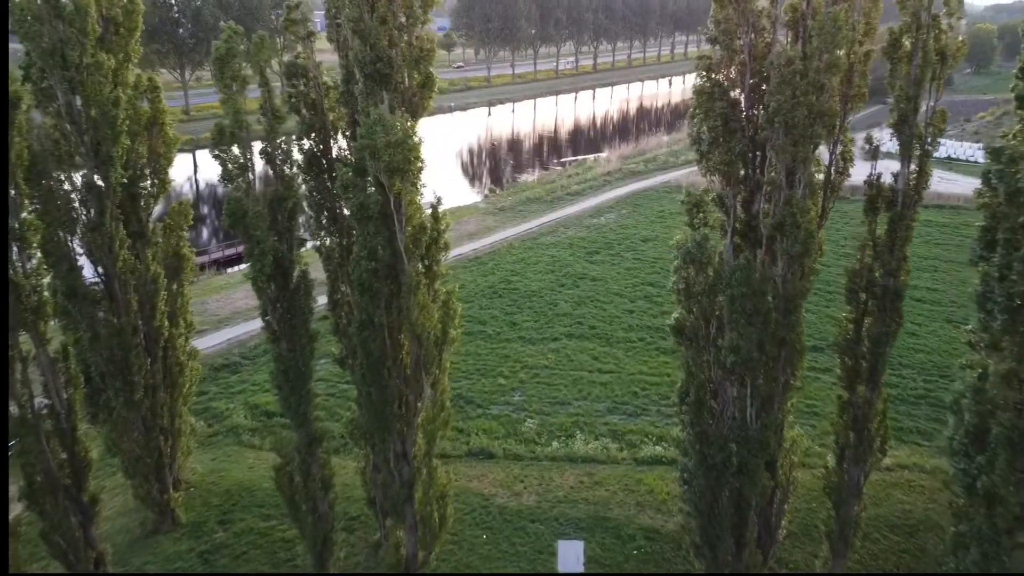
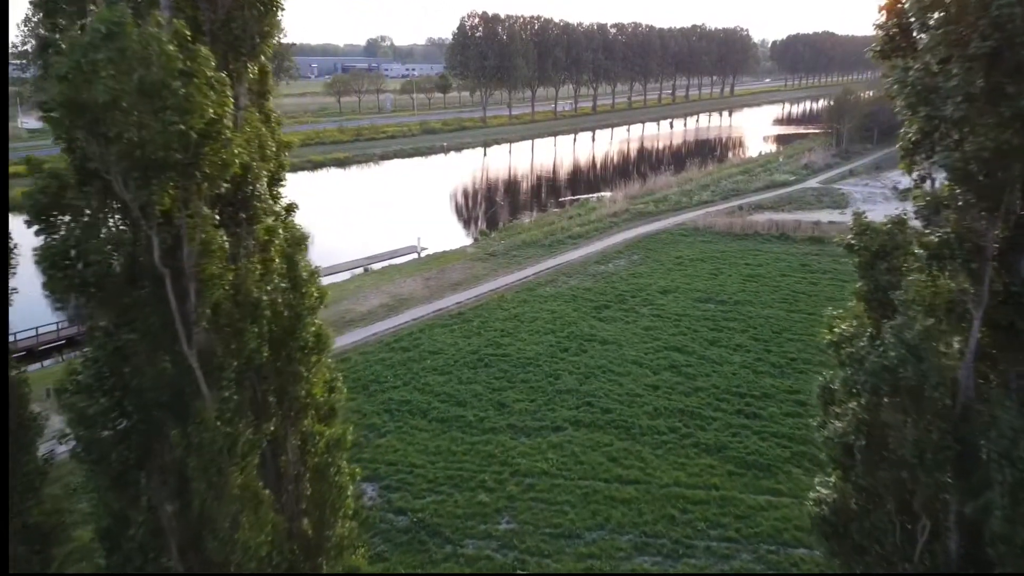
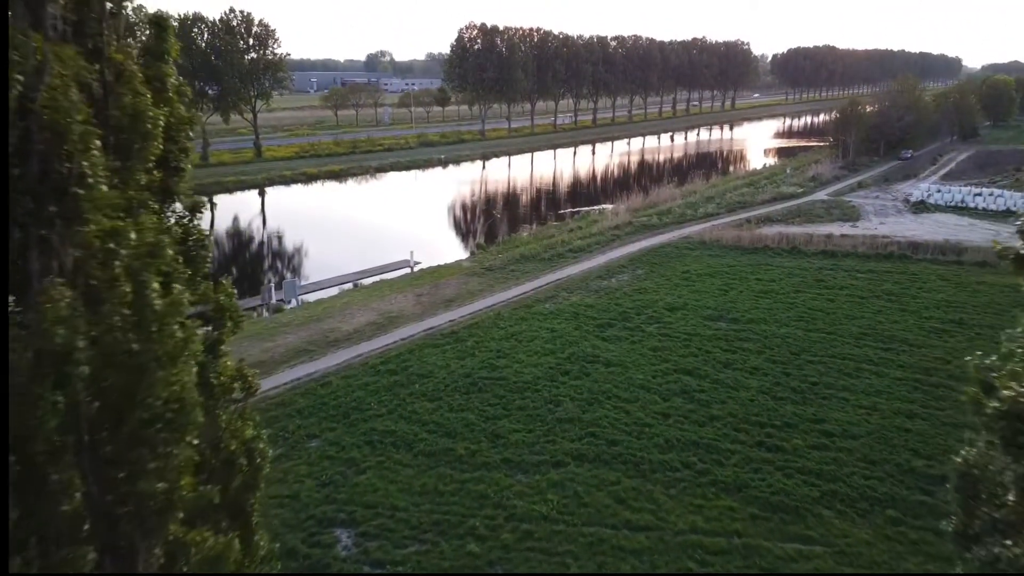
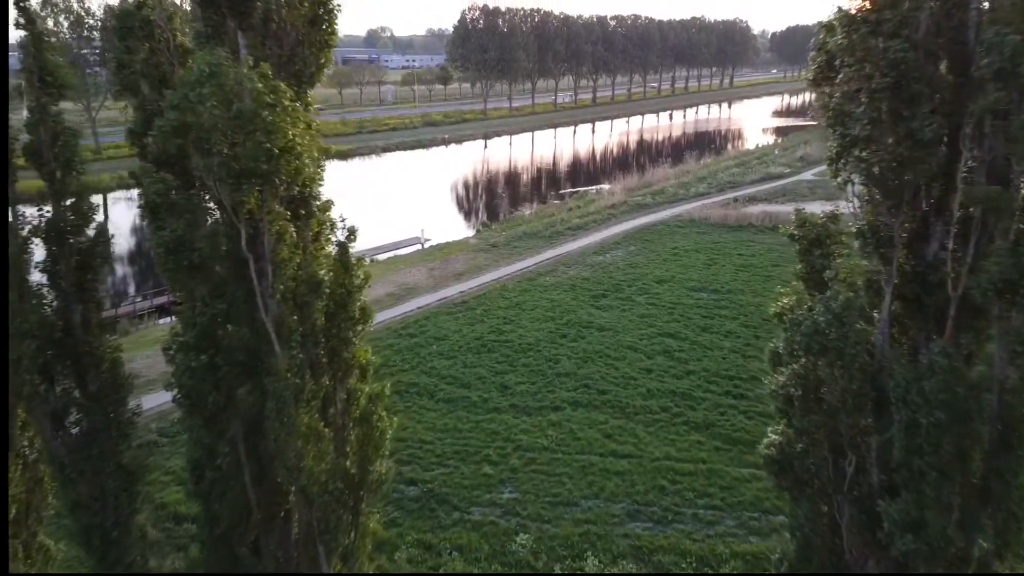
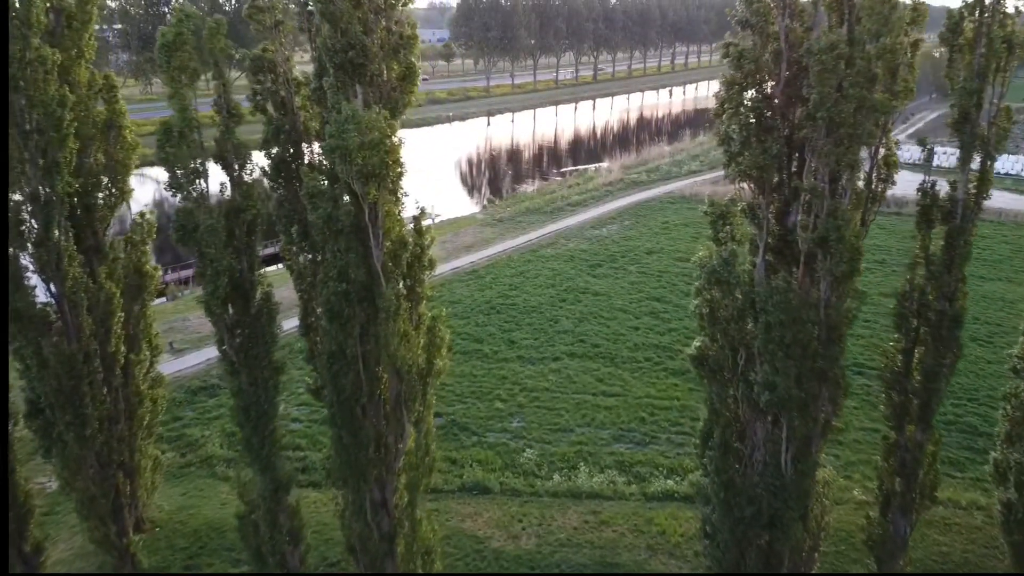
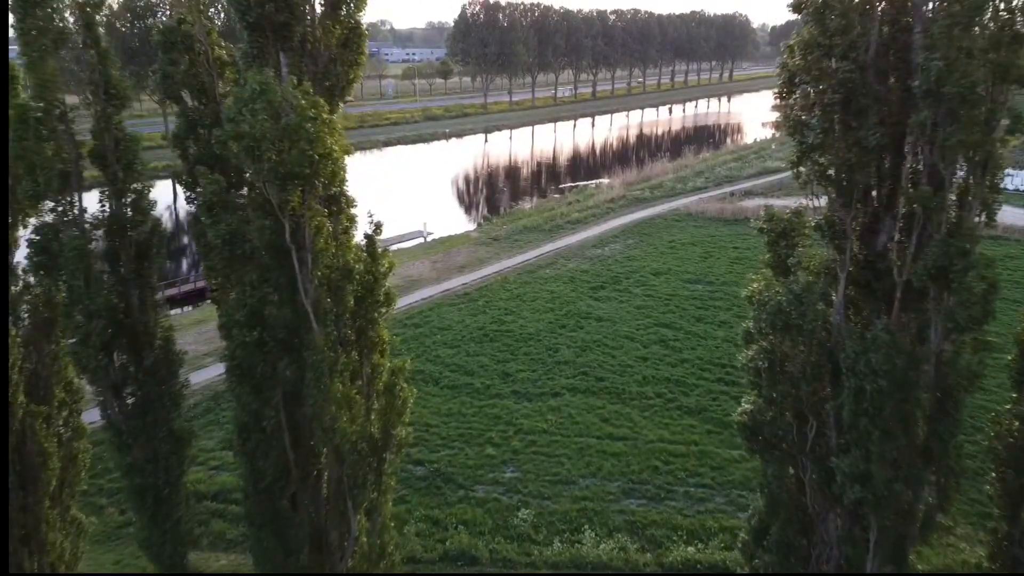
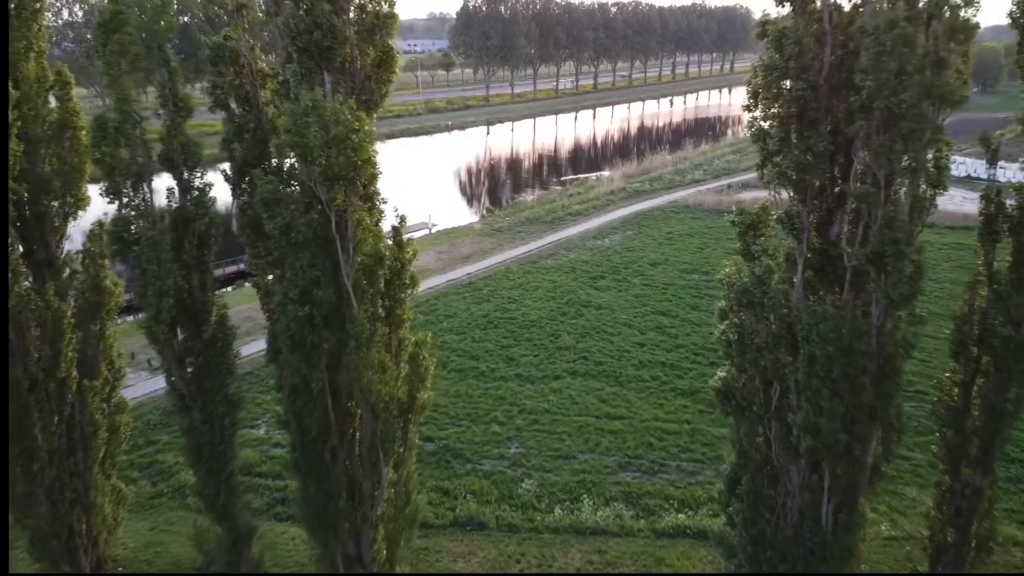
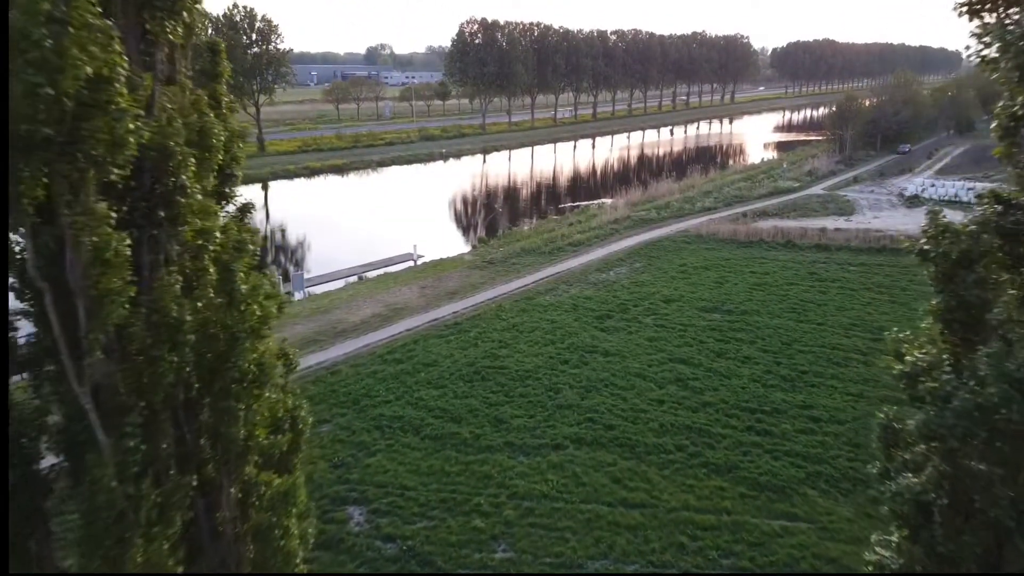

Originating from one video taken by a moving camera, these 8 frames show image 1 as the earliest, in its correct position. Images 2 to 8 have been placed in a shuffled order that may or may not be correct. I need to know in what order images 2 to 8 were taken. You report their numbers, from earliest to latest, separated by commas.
5, 7, 6, 4, 2, 8, 3
